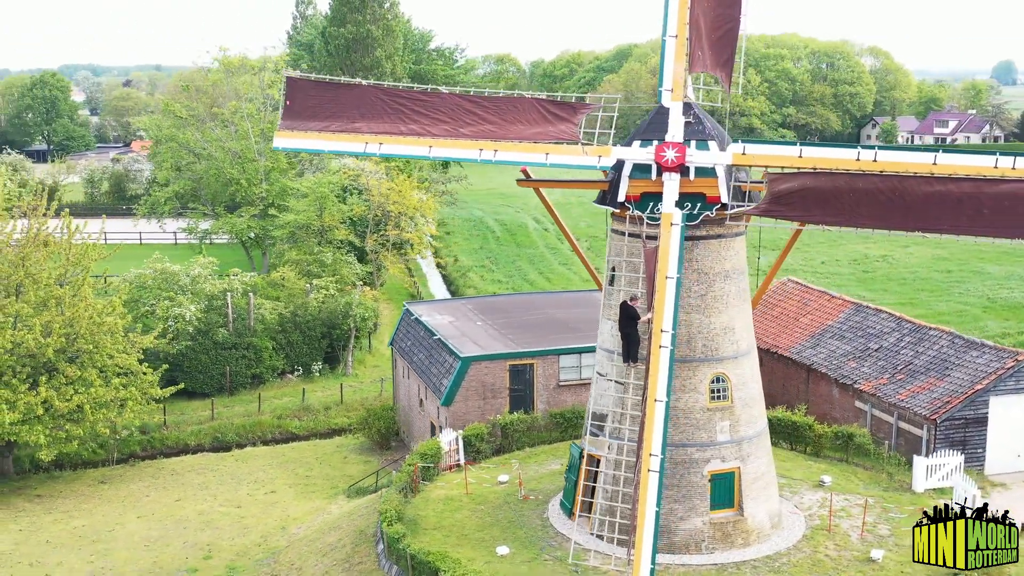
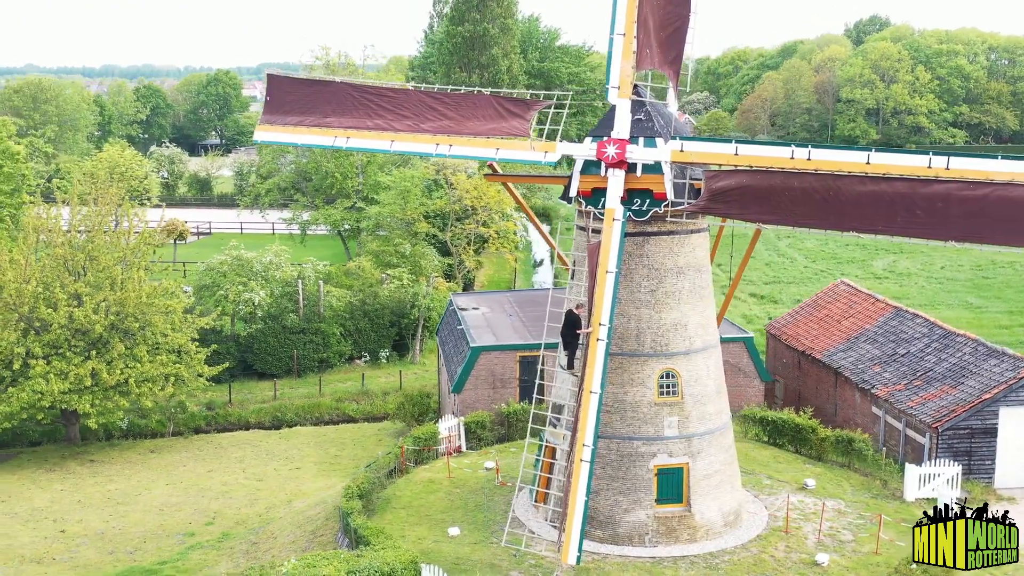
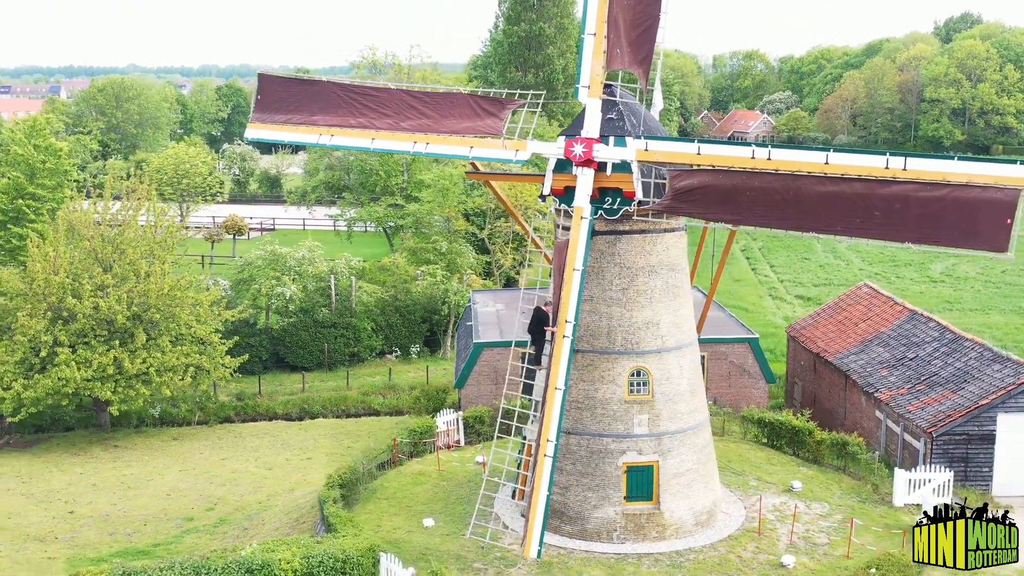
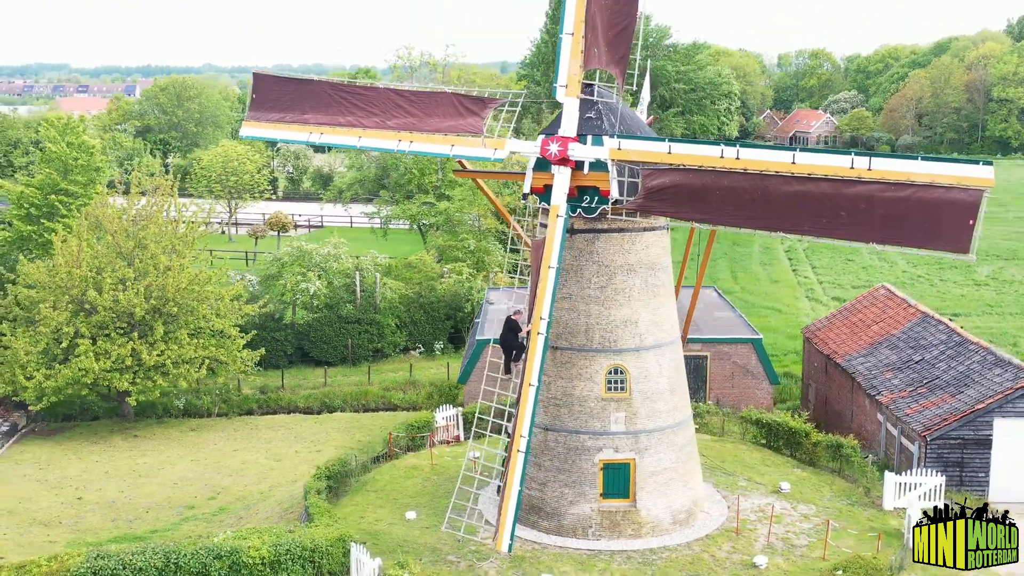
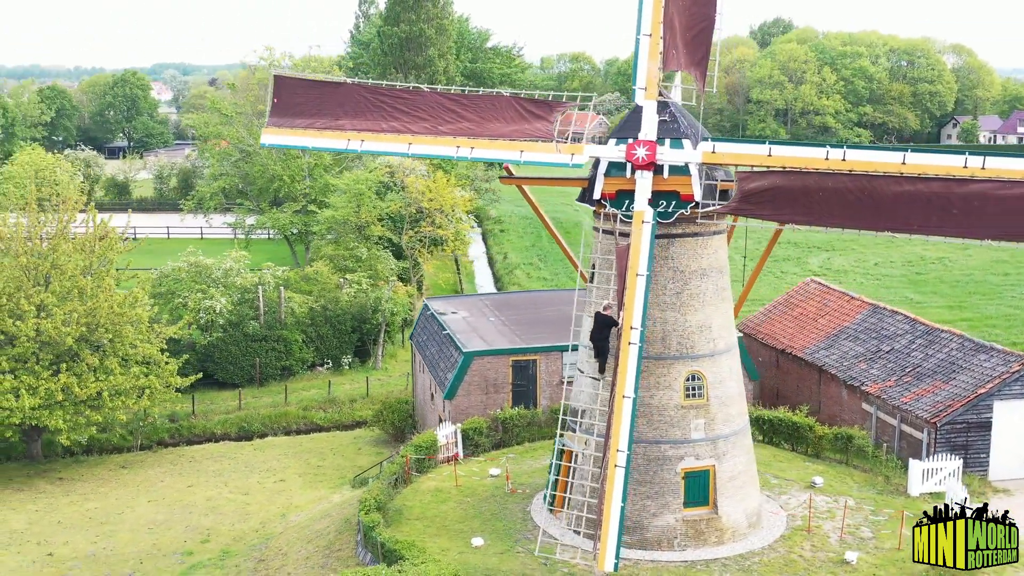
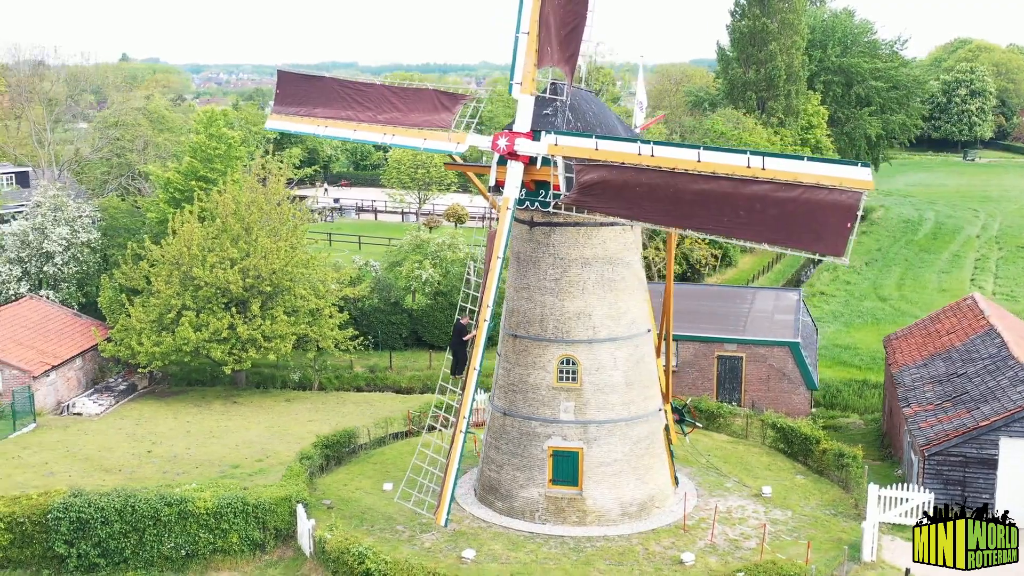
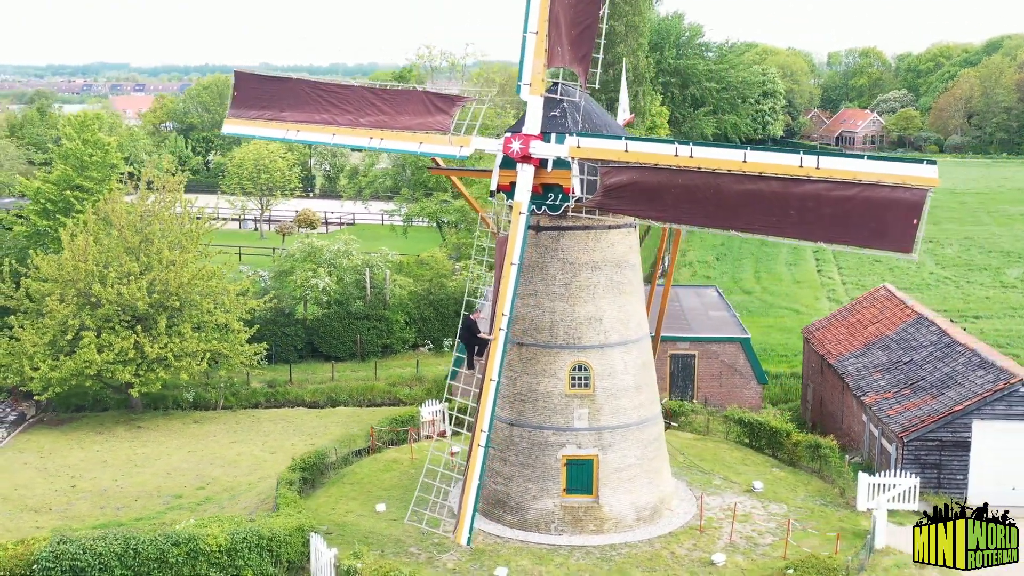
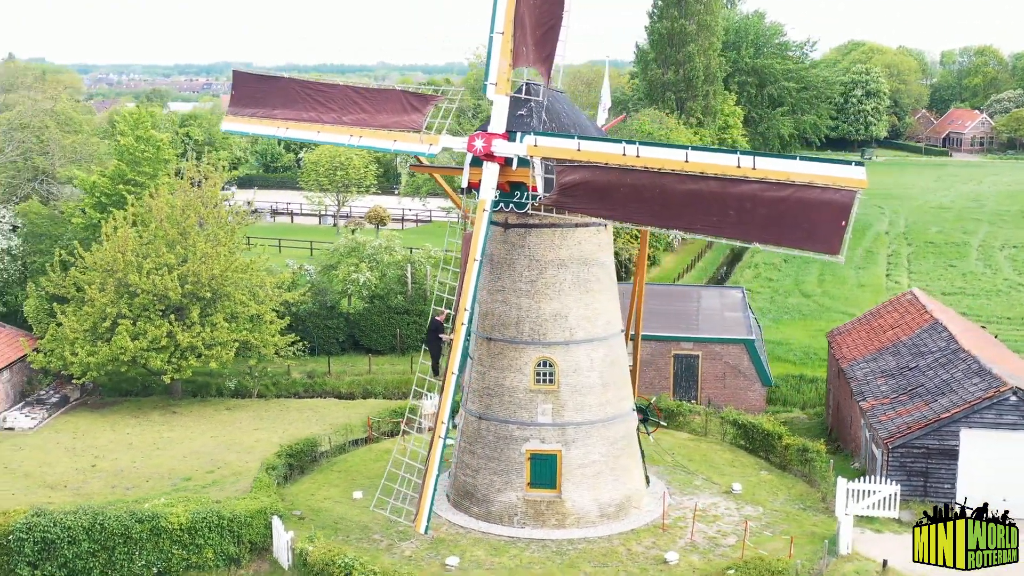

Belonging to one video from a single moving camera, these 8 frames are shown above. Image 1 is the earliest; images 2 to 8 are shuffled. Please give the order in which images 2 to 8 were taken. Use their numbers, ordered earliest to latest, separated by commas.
5, 2, 3, 4, 7, 8, 6
